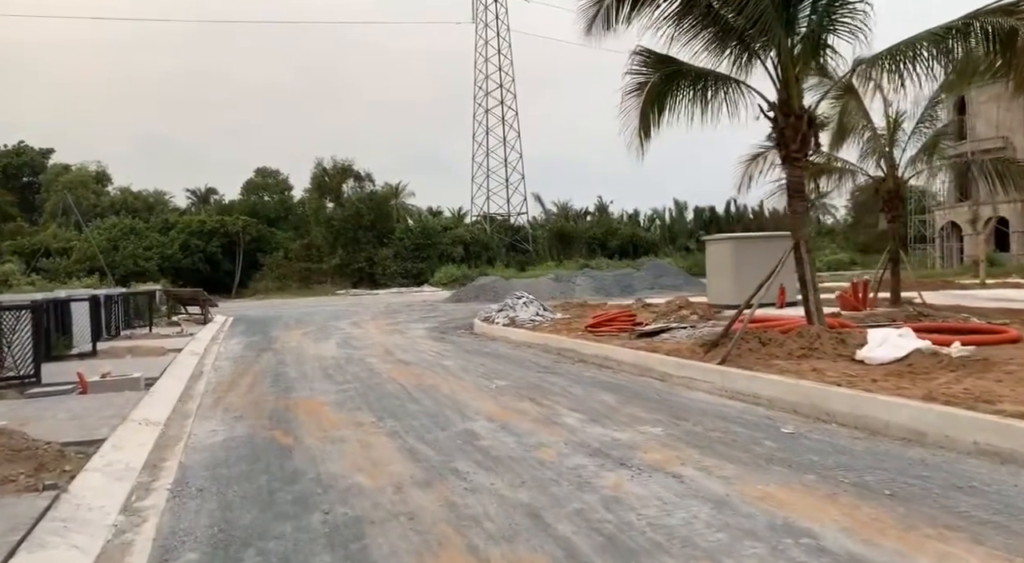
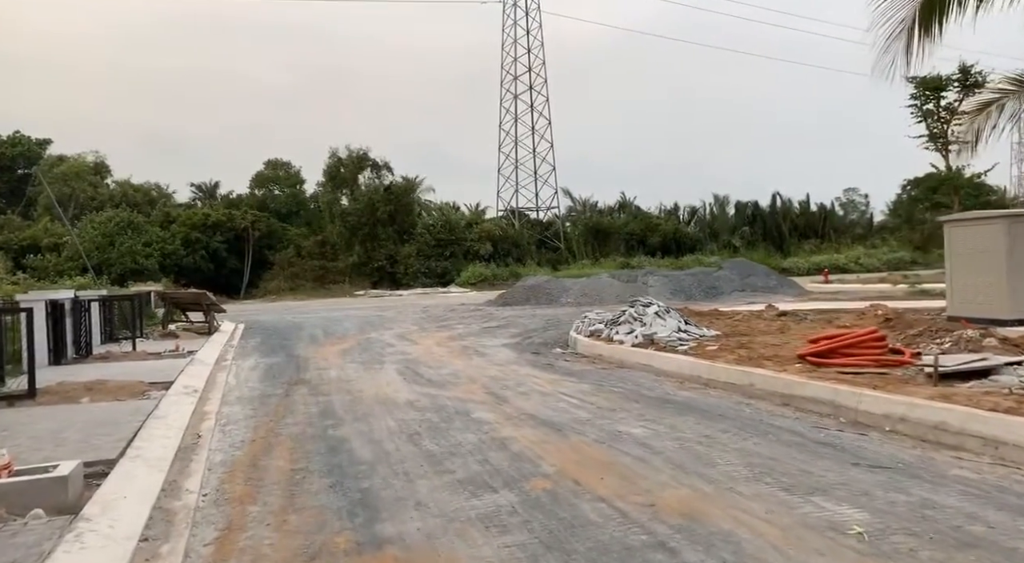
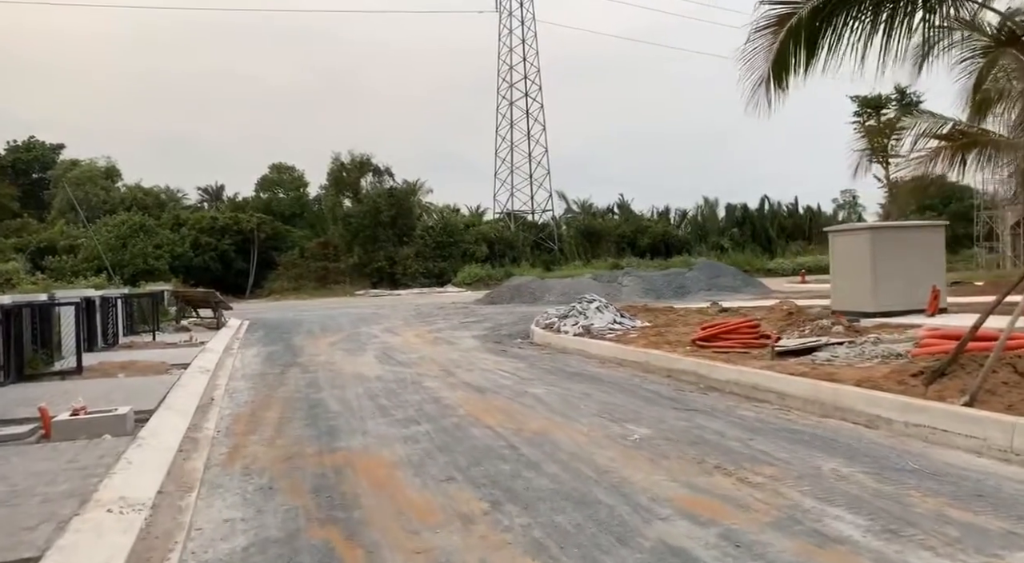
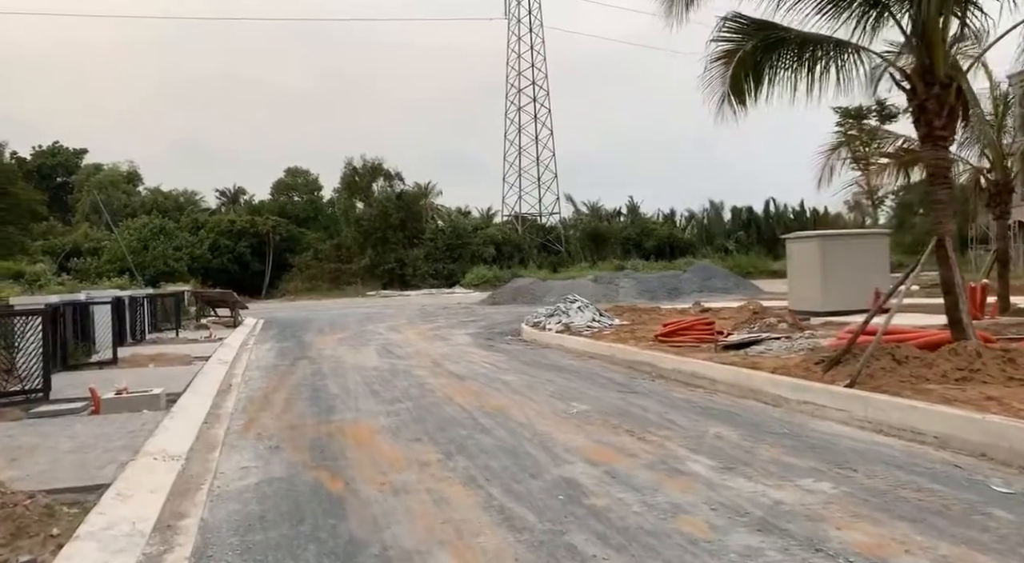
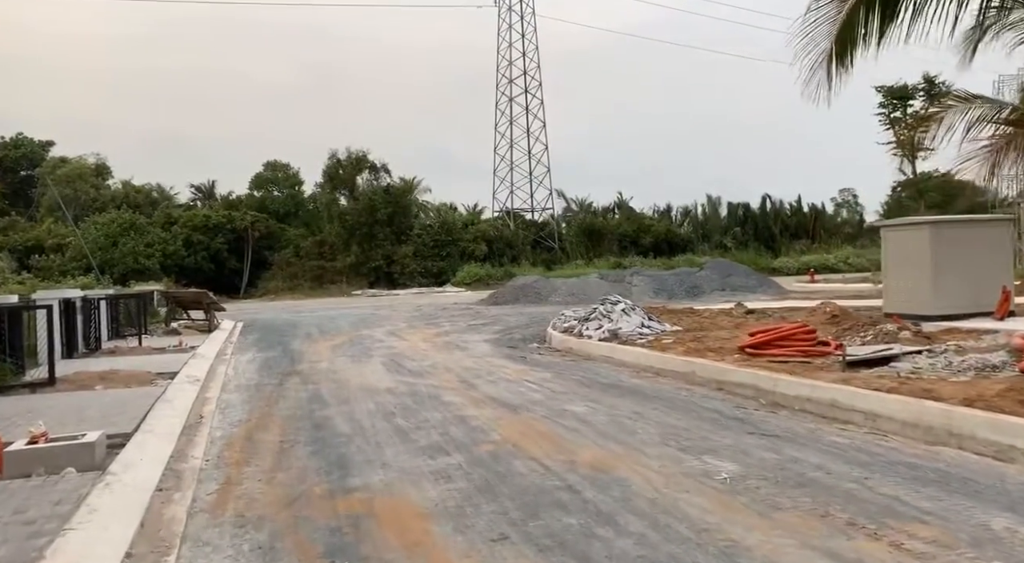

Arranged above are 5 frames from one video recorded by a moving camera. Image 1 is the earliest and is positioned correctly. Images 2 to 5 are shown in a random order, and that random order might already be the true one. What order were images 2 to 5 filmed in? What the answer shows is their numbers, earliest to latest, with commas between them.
4, 3, 5, 2
